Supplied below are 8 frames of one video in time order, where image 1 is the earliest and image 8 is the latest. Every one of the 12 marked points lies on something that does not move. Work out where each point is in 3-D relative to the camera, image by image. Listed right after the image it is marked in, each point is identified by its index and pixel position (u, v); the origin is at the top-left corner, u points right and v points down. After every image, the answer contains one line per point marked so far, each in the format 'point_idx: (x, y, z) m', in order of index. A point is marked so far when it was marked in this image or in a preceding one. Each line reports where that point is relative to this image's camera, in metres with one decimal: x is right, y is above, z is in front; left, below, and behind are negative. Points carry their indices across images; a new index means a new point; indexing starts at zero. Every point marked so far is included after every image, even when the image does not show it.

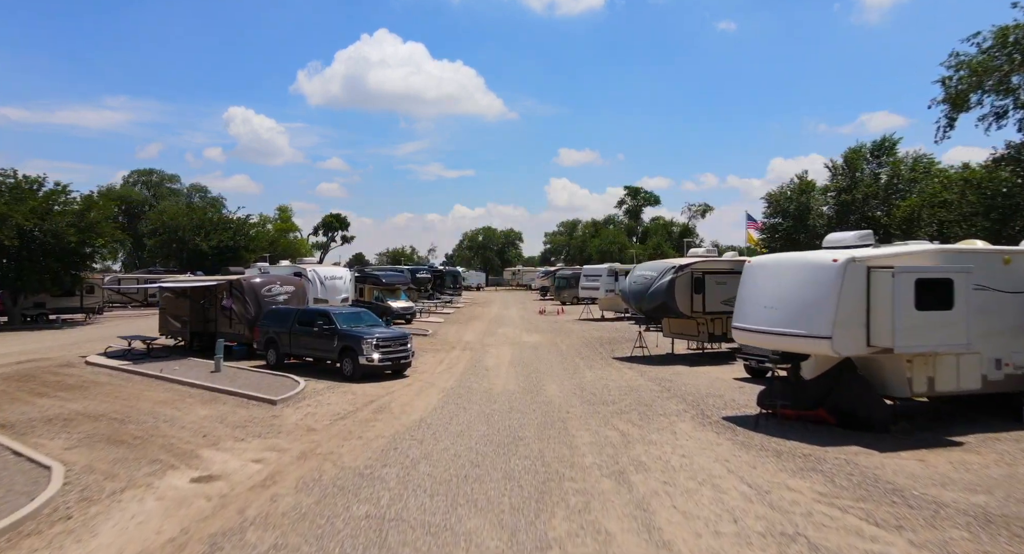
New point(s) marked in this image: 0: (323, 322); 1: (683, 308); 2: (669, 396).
0: (-4.4, -1.0, +14.3) m
1: (+4.4, -0.8, +15.7) m
2: (+2.9, -2.2, +11.2) m
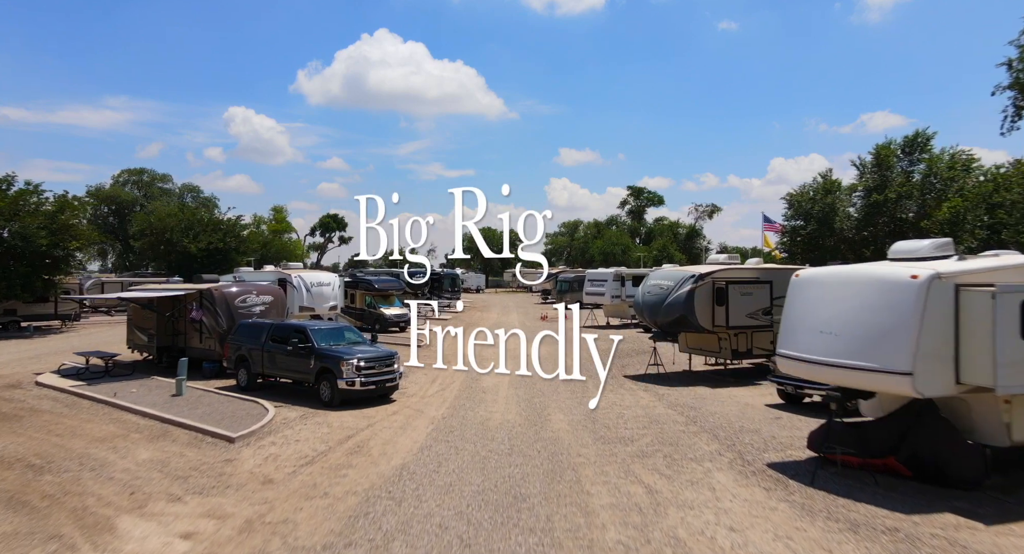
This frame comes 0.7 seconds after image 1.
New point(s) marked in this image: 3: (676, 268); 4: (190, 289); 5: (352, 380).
0: (-4.4, -1.3, +12.7) m
1: (+4.4, -1.0, +14.1) m
2: (+2.9, -2.4, +9.5) m
3: (+4.0, +0.2, +14.8) m
4: (-8.1, -0.3, +15.3) m
5: (-3.1, -2.0, +11.7) m
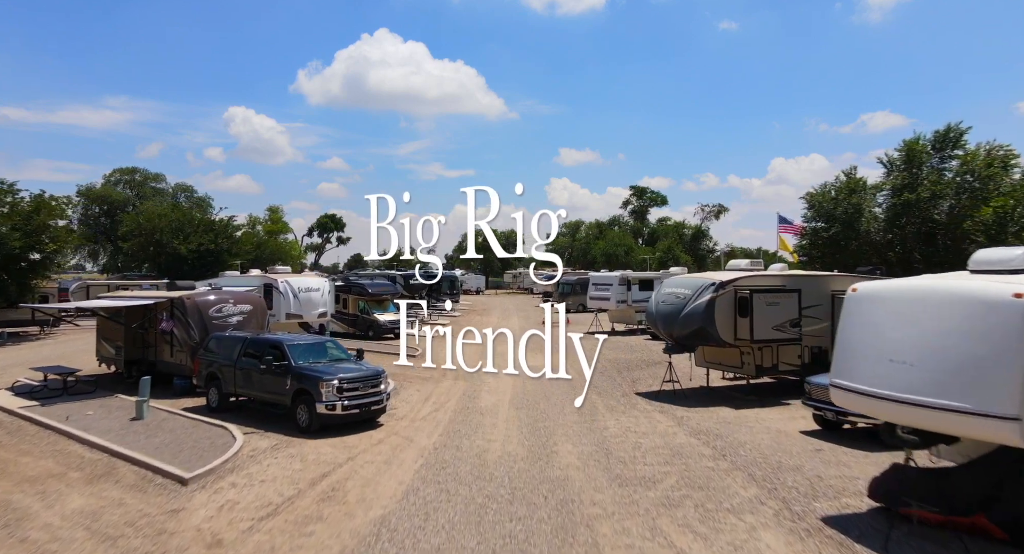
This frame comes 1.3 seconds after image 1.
0: (-4.4, -1.4, +11.3) m
1: (+4.4, -1.2, +12.7) m
2: (+2.9, -2.6, +8.2) m
3: (+4.0, 0.0, +13.4) m
4: (-8.0, -0.5, +14.0) m
5: (-3.1, -2.2, +10.4) m
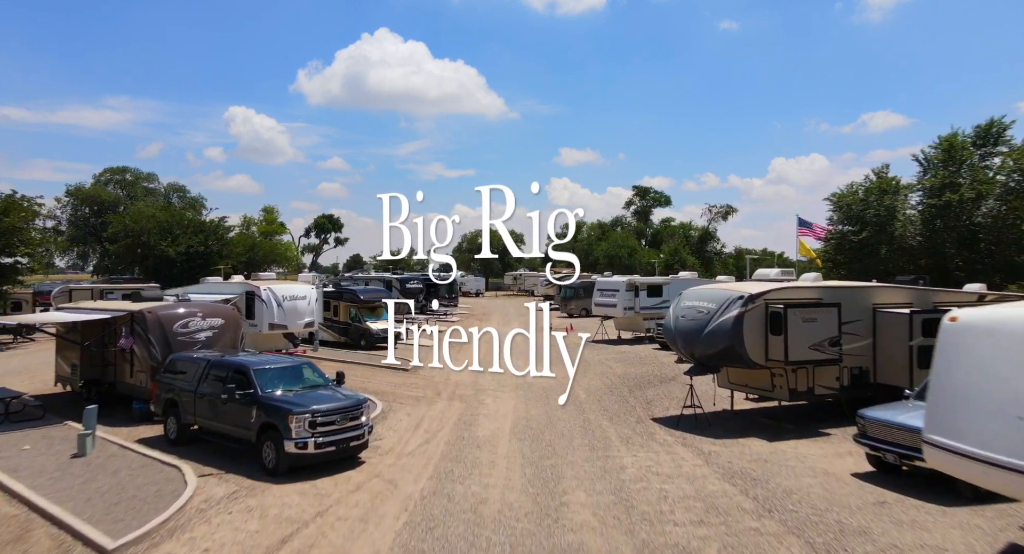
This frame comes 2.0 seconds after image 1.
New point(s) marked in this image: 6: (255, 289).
0: (-4.4, -1.7, +9.8) m
1: (+4.5, -1.4, +11.2) m
2: (+2.9, -2.8, +6.6) m
3: (+4.0, -0.2, +11.9) m
4: (-8.0, -0.7, +12.4) m
5: (-3.0, -2.4, +8.8) m
6: (-8.2, -0.4, +19.4) m
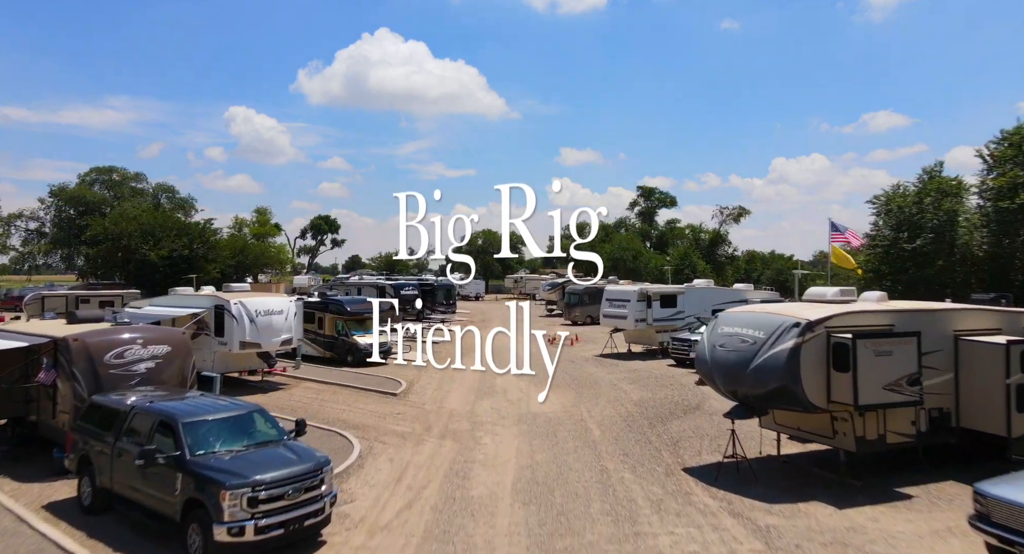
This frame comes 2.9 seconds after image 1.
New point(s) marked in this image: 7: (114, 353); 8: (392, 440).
0: (-4.3, -2.0, +7.7) m
1: (+4.5, -1.8, +9.0) m
2: (+2.9, -3.2, +4.5) m
3: (+4.0, -0.5, +9.8) m
4: (-8.0, -1.0, +10.3) m
5: (-3.0, -2.7, +6.7) m
6: (-8.1, -0.7, +17.2) m
7: (-6.8, -1.3, +10.3) m
8: (-2.5, -3.3, +12.4) m
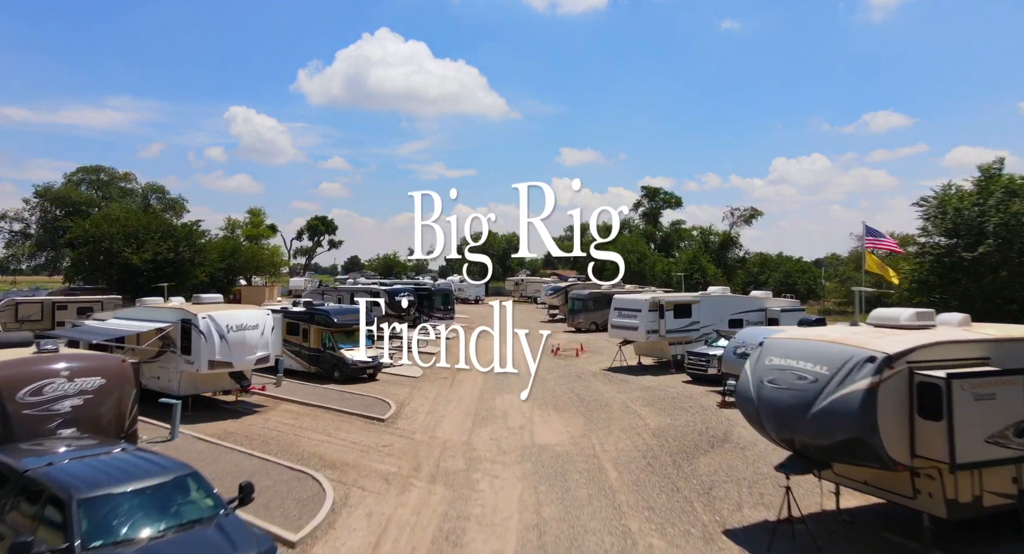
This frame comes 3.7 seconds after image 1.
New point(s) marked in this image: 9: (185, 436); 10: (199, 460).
0: (-4.3, -2.3, +5.8) m
1: (+4.5, -2.0, +7.2) m
2: (+3.0, -3.4, +2.6) m
3: (+4.1, -0.8, +7.9) m
4: (-7.9, -1.3, +8.5) m
5: (-3.0, -3.0, +4.8) m
6: (-8.1, -1.0, +15.4) m
7: (-6.7, -1.6, +8.5) m
8: (-2.4, -3.6, +10.6) m
9: (-7.1, -3.4, +13.2) m
10: (-5.9, -3.5, +11.6) m
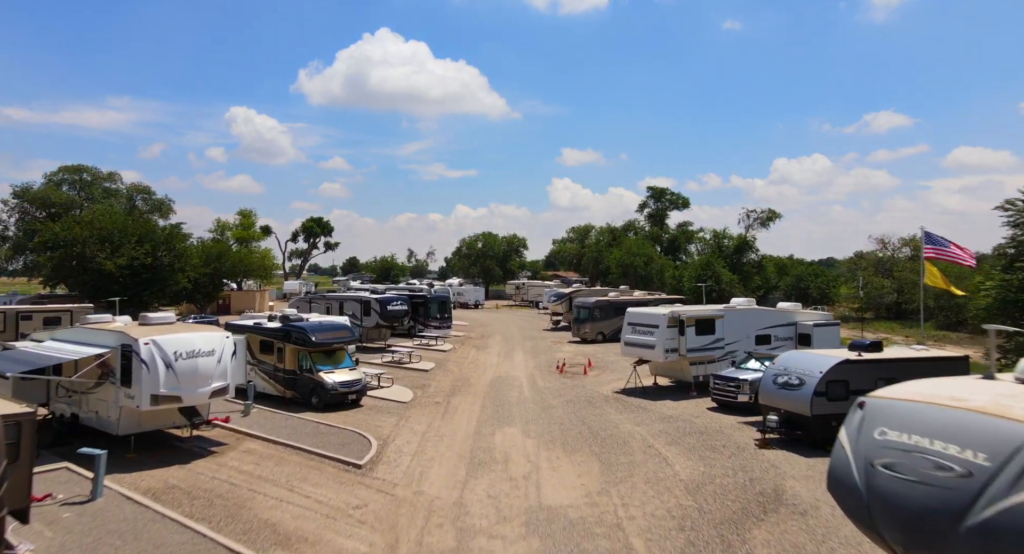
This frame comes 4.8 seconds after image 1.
0: (-4.3, -2.6, +3.3) m
1: (+4.6, -2.4, +4.7) m
2: (+3.0, -3.8, +0.1) m
3: (+4.1, -1.2, +5.4) m
4: (-7.9, -1.7, +6.0) m
5: (-2.9, -3.4, +2.4) m
6: (-8.0, -1.4, +12.9) m
7: (-6.7, -1.9, +6.0) m
8: (-2.4, -4.0, +8.1) m
9: (-7.0, -3.8, +10.7) m
10: (-5.9, -3.8, +9.1) m
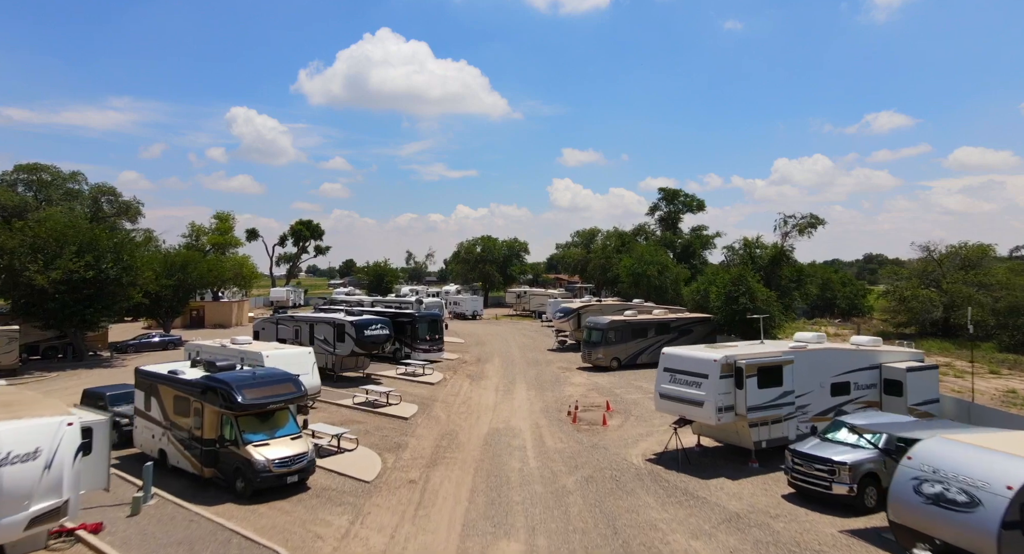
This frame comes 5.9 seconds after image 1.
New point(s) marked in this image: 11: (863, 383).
0: (-4.3, -3.4, -1.7) m
1: (+4.6, -3.2, -0.4) m
2: (+3.0, -4.6, -4.9) m
3: (+4.1, -2.0, +0.4) m
4: (-7.9, -2.5, +0.9) m
5: (-2.9, -4.2, -2.7) m
6: (-8.0, -2.2, +7.9) m
7: (-6.7, -2.7, +1.0) m
8: (-2.4, -4.8, +3.1) m
9: (-7.0, -4.6, +5.7) m
10: (-5.9, -4.6, +4.1) m
11: (+9.6, -2.9, +16.7) m
